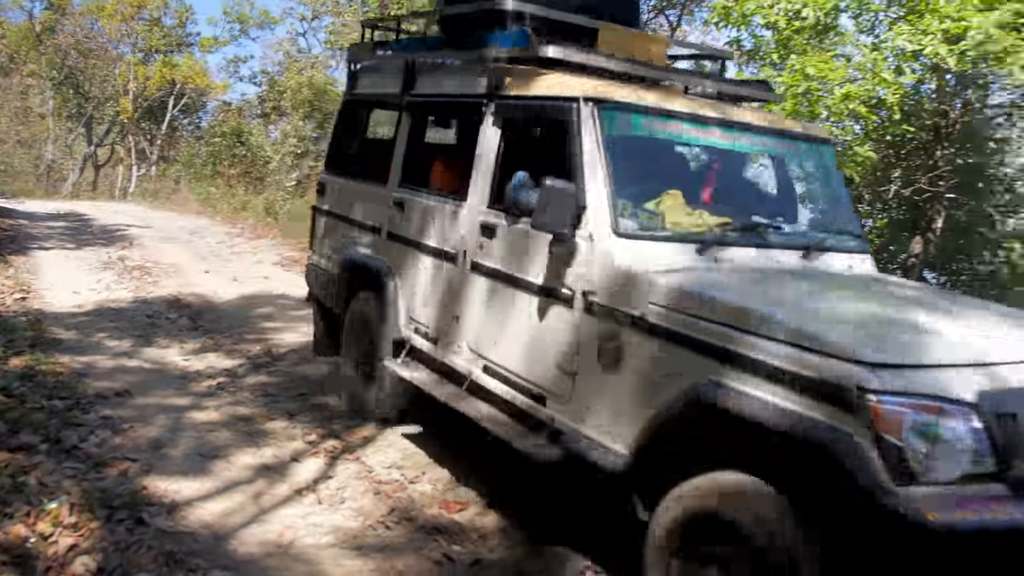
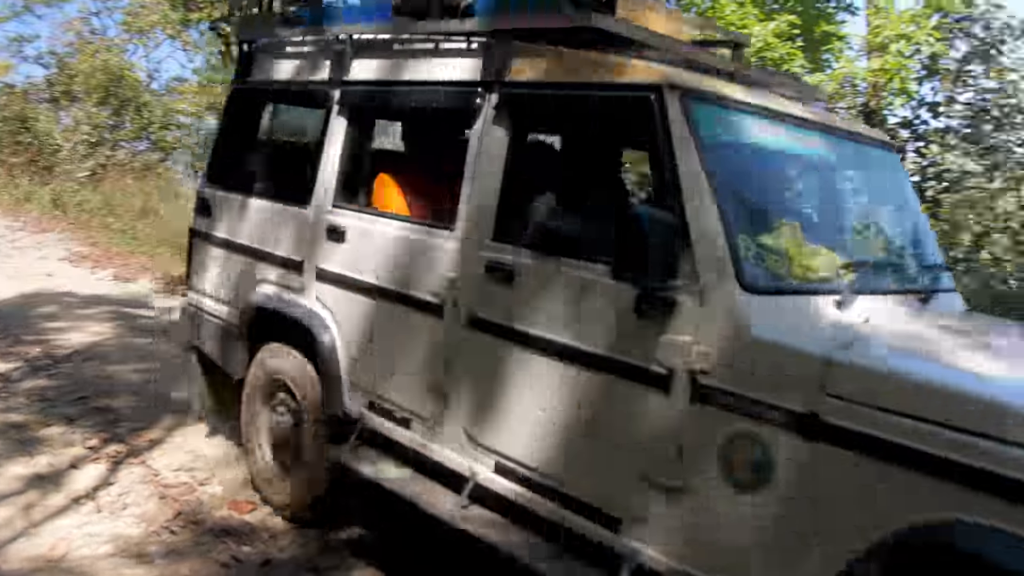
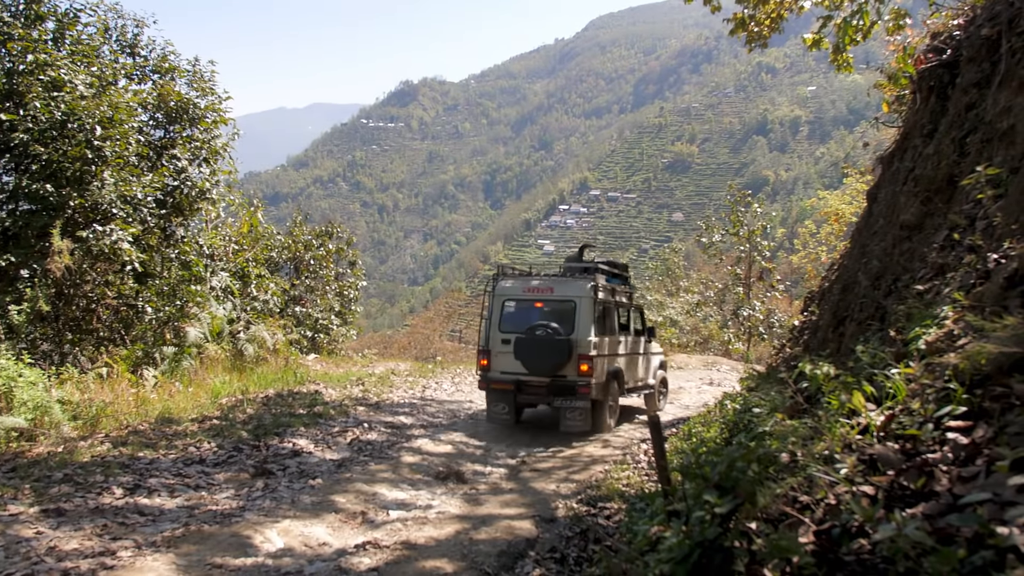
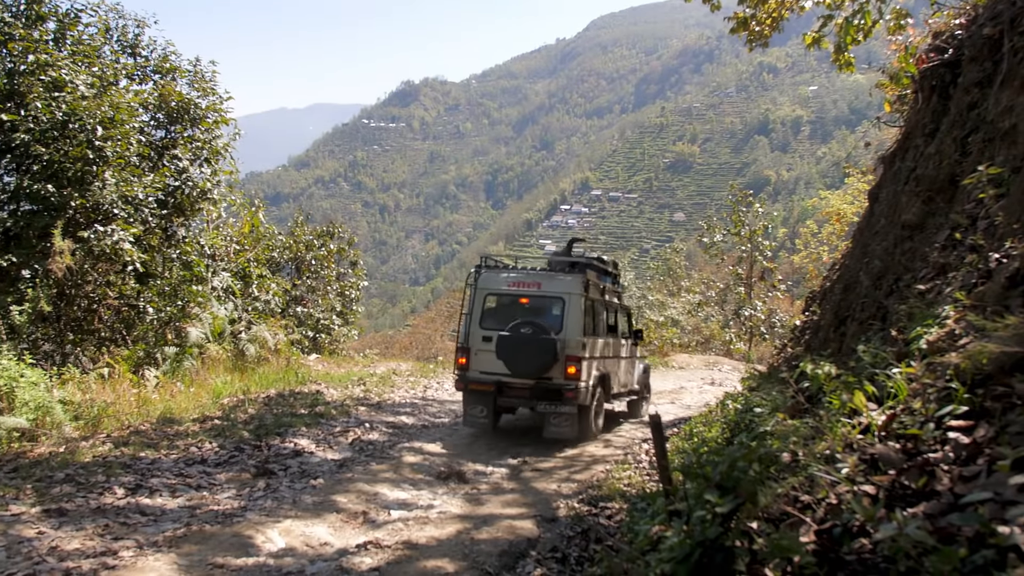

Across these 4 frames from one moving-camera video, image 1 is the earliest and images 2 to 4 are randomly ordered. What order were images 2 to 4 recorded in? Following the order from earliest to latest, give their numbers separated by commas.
2, 4, 3
